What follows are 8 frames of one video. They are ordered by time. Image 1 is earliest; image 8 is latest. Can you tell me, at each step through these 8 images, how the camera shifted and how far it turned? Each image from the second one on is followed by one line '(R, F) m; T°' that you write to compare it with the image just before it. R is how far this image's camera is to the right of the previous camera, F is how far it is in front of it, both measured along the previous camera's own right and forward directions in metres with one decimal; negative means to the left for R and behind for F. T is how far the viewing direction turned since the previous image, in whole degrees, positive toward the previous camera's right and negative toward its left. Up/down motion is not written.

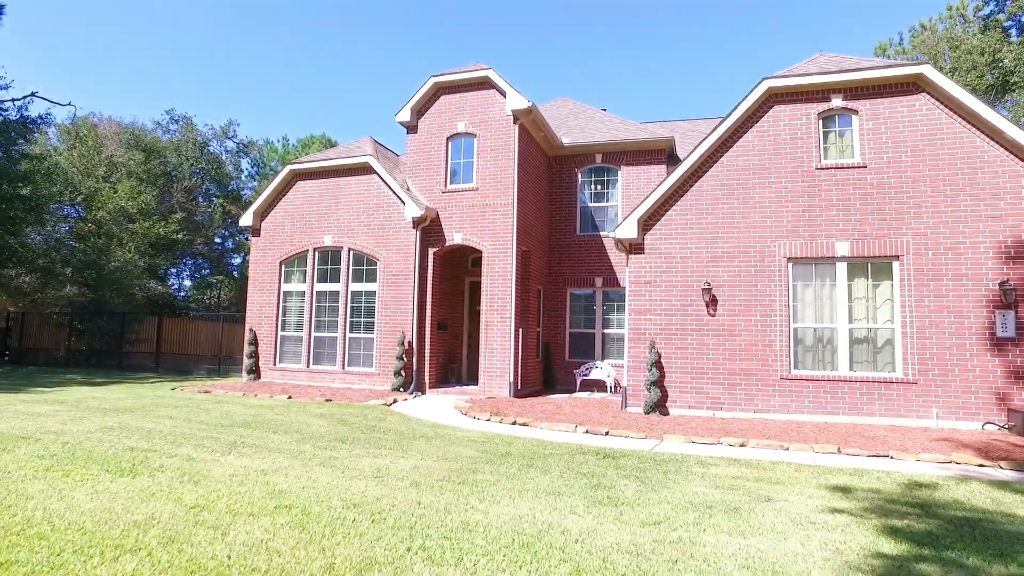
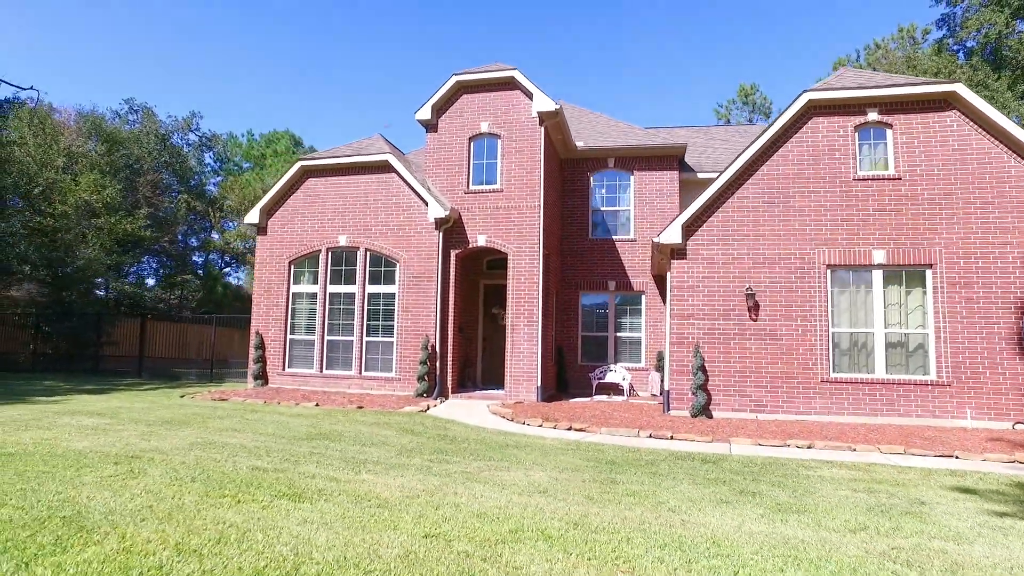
(-1.9, +0.2) m; +5°
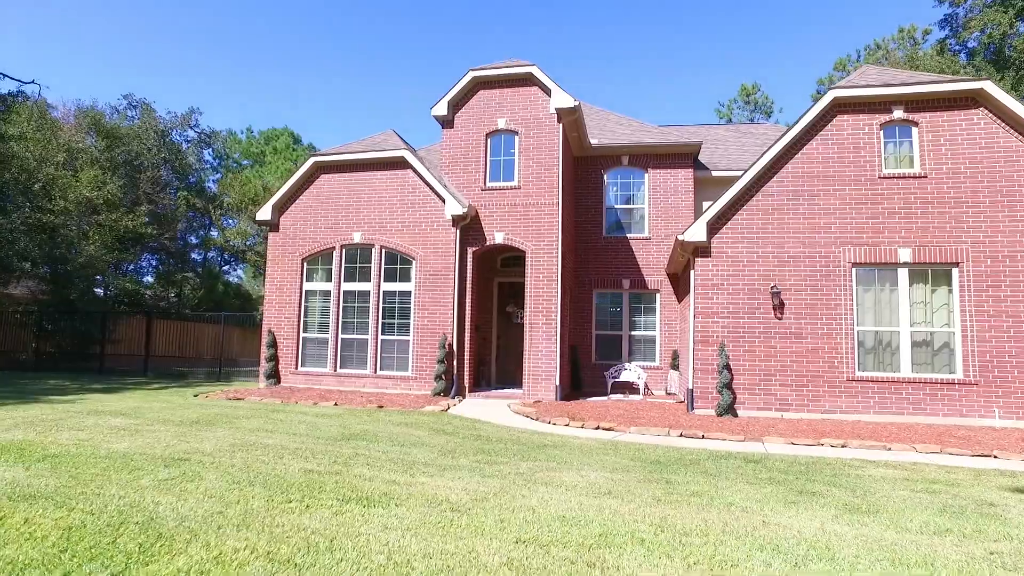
(-0.6, +0.1) m; +1°
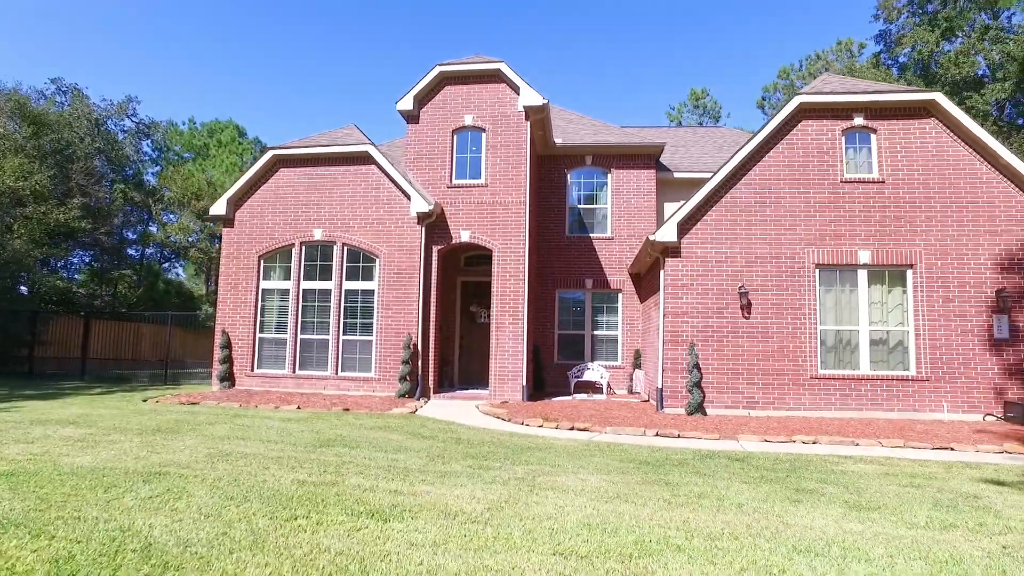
(-0.5, +0.2) m; +5°
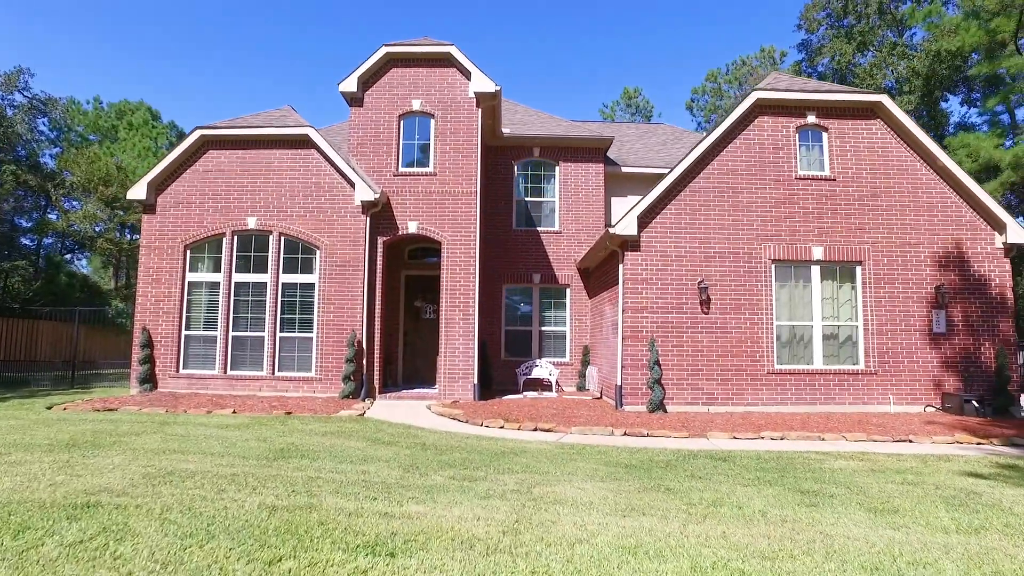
(-0.6, +0.6) m; +7°
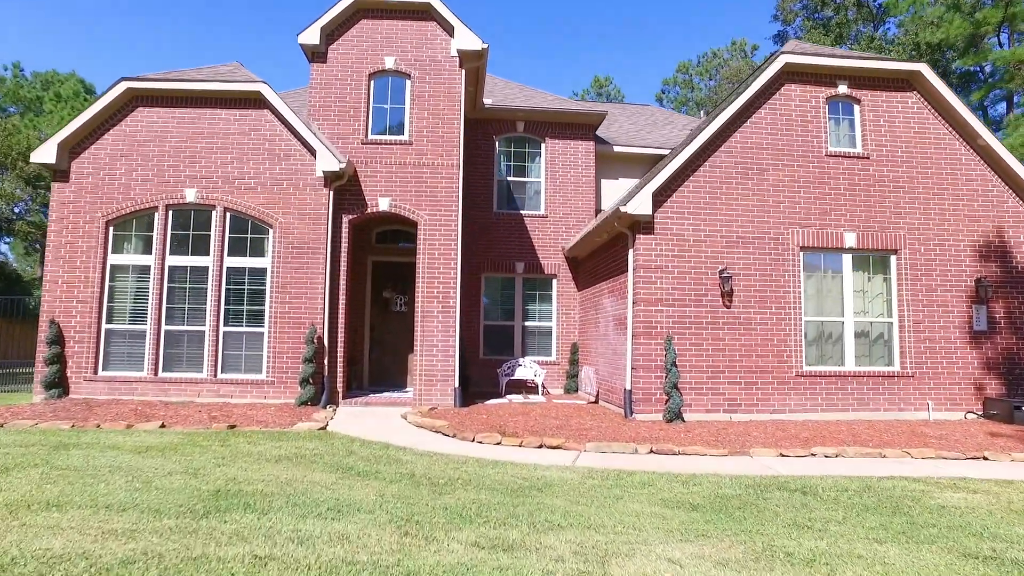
(-0.6, +1.9) m; +4°
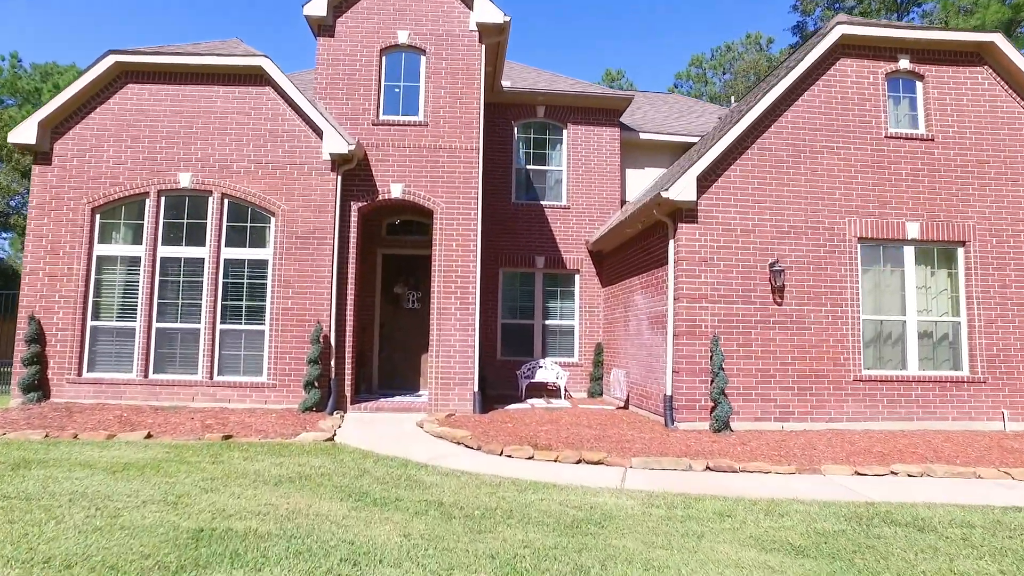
(-0.4, +1.0) m; 0°
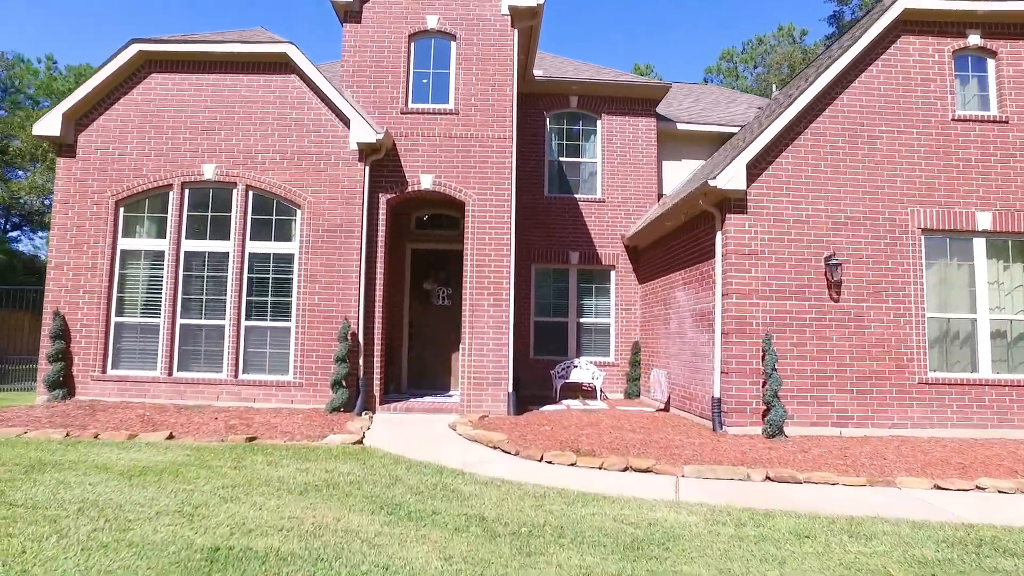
(-0.2, +0.5) m; -2°
